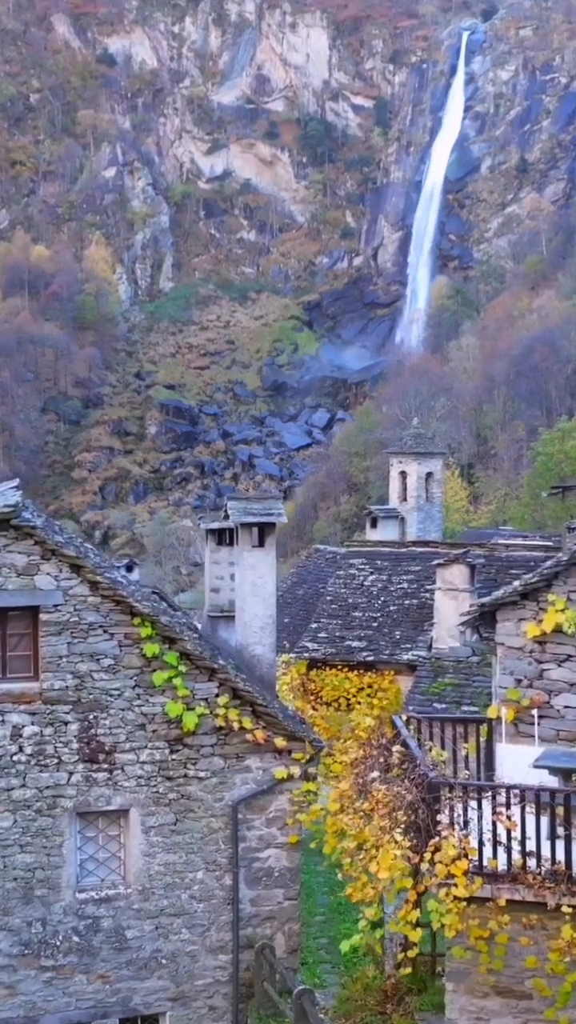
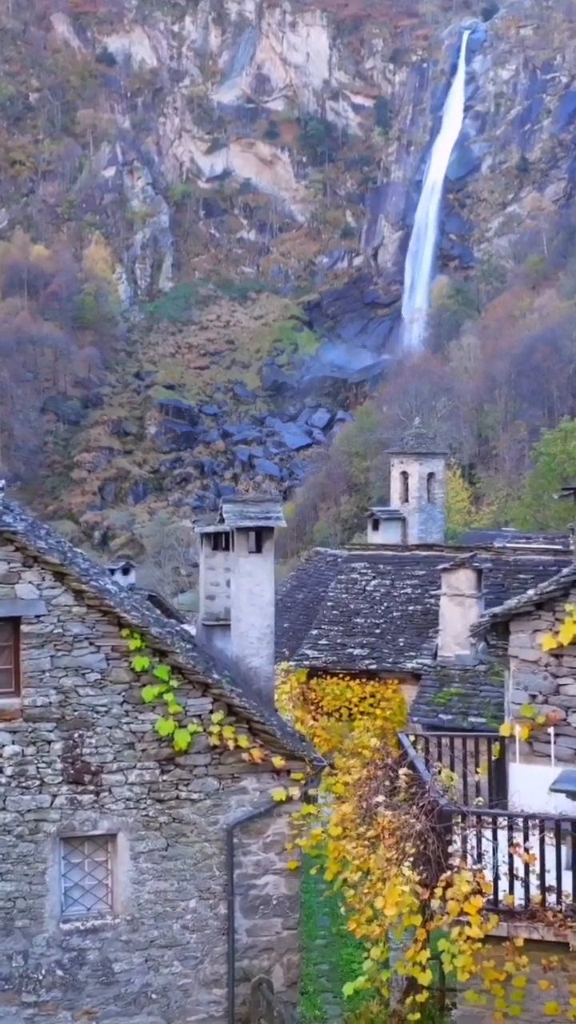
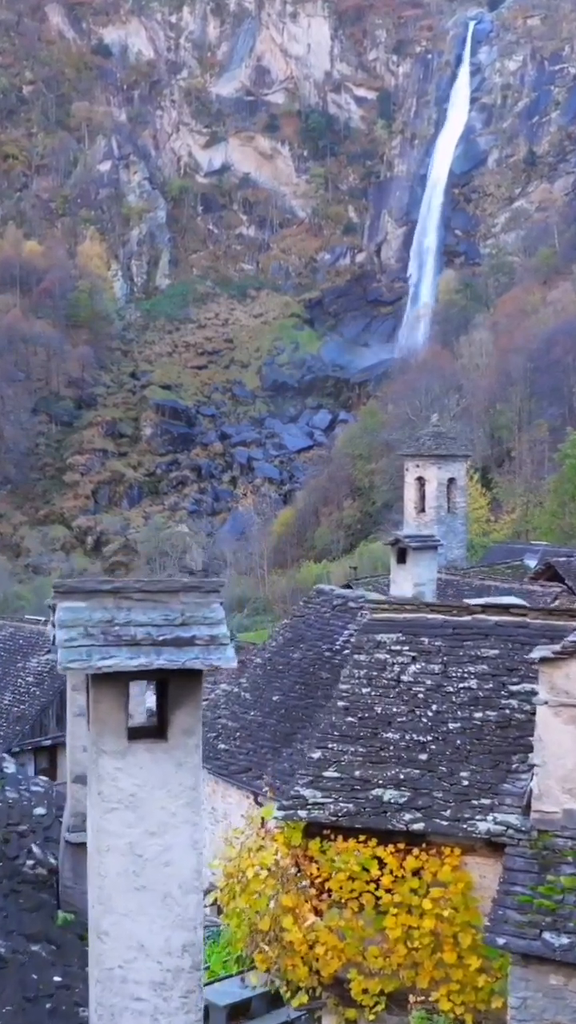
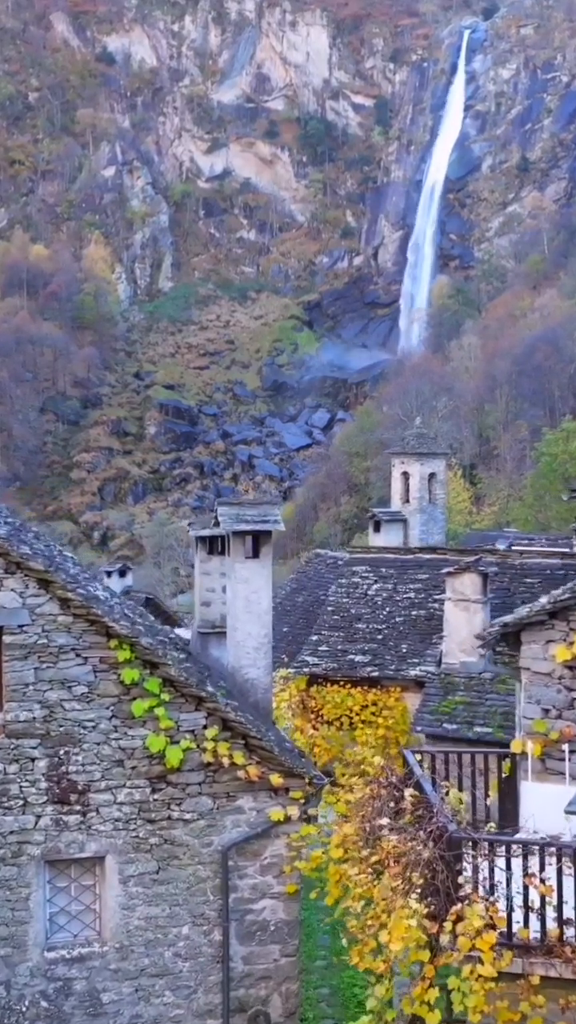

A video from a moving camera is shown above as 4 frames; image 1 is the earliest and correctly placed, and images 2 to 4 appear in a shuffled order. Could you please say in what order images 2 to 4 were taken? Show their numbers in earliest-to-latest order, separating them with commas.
2, 4, 3
